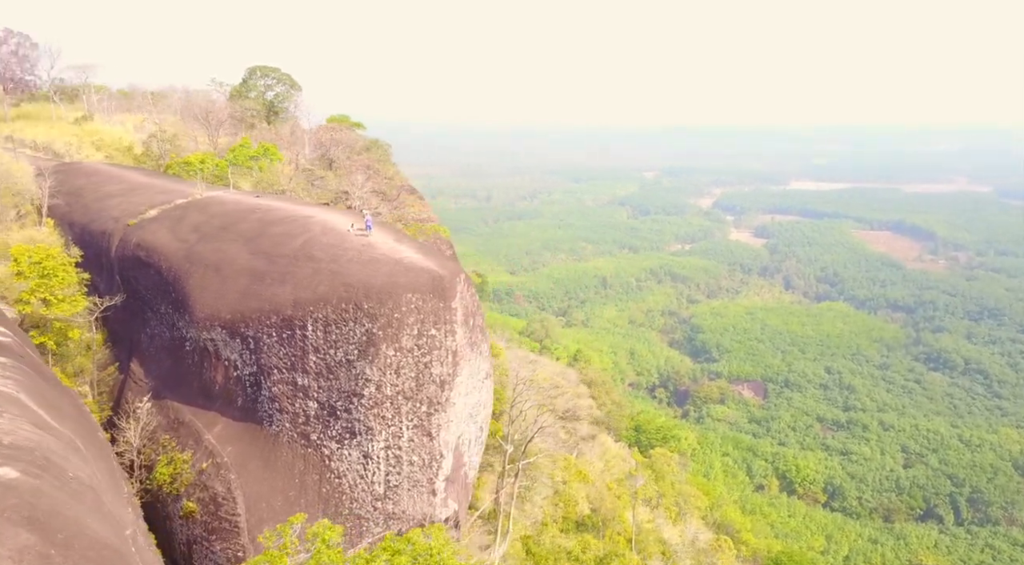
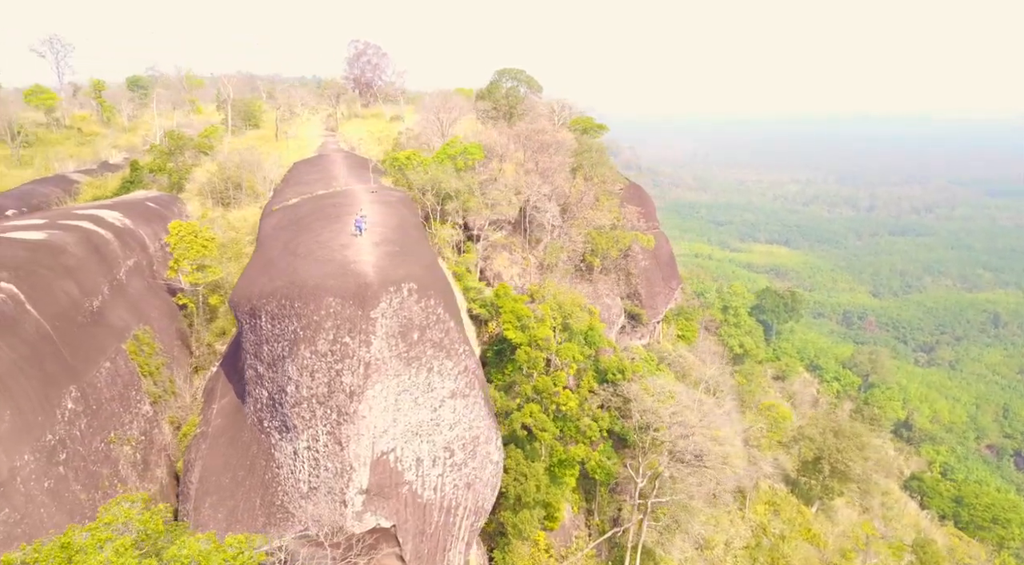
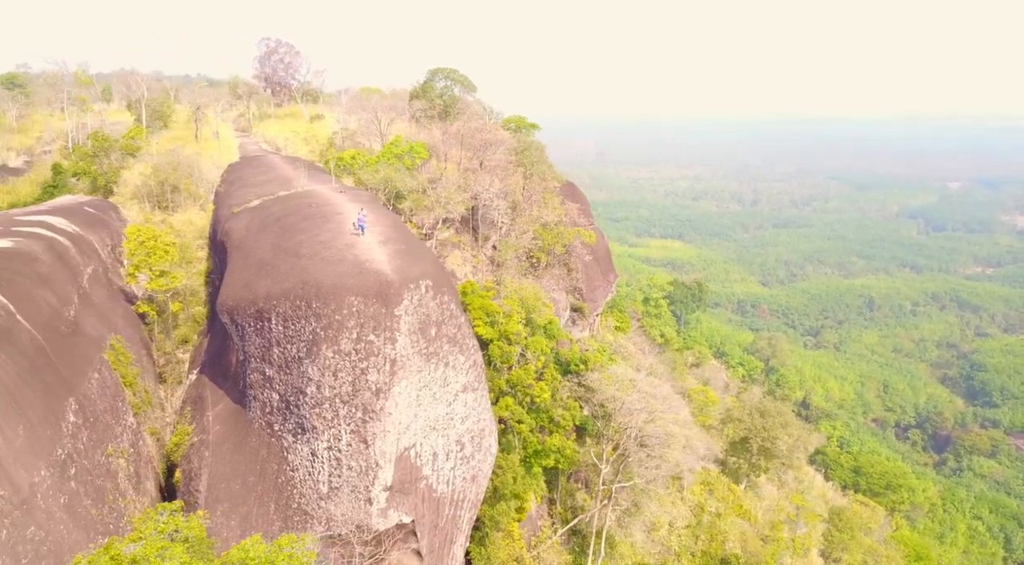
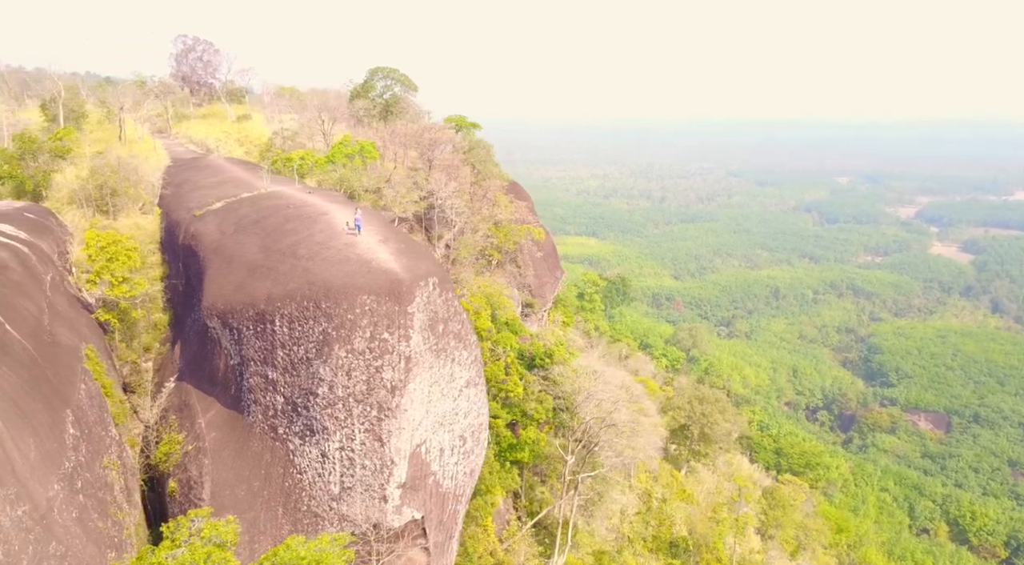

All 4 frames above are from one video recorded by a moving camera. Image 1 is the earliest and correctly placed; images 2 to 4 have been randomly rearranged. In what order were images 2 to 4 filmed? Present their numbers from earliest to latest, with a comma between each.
4, 3, 2
